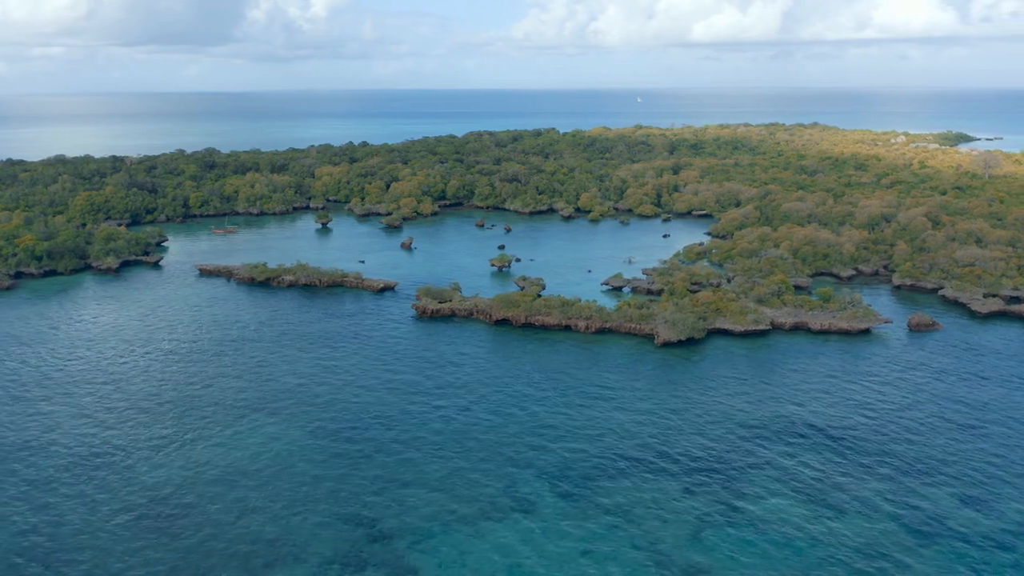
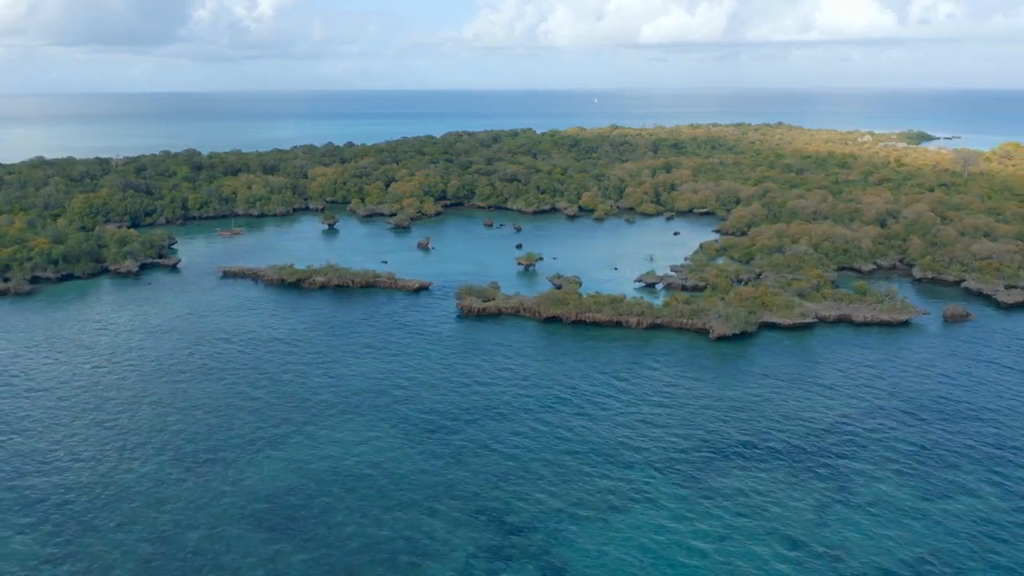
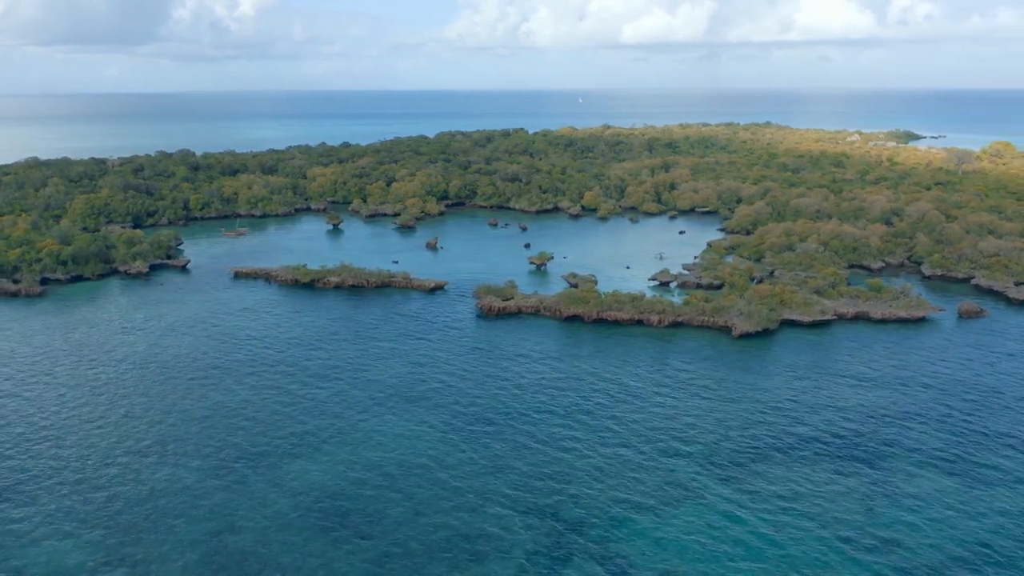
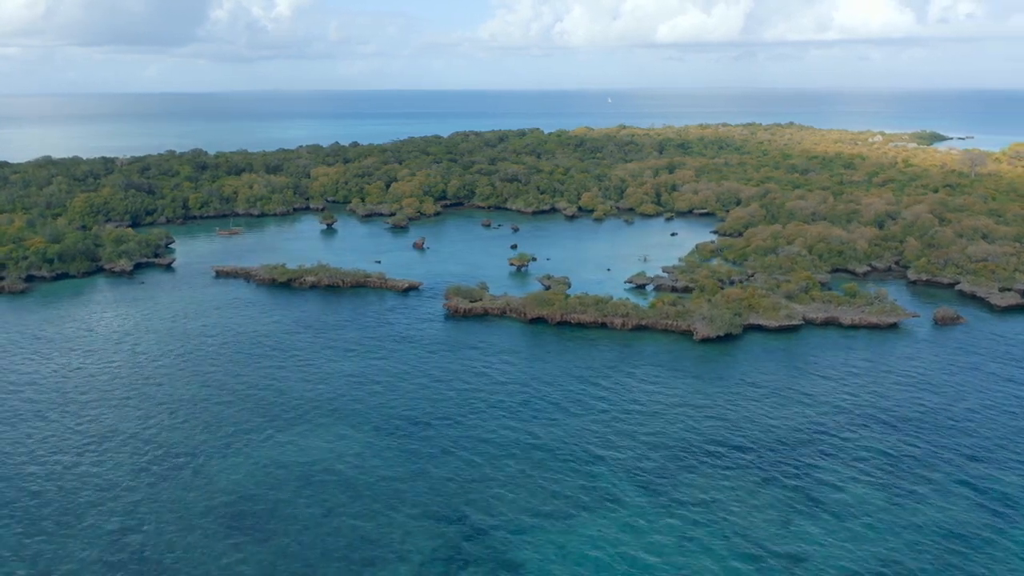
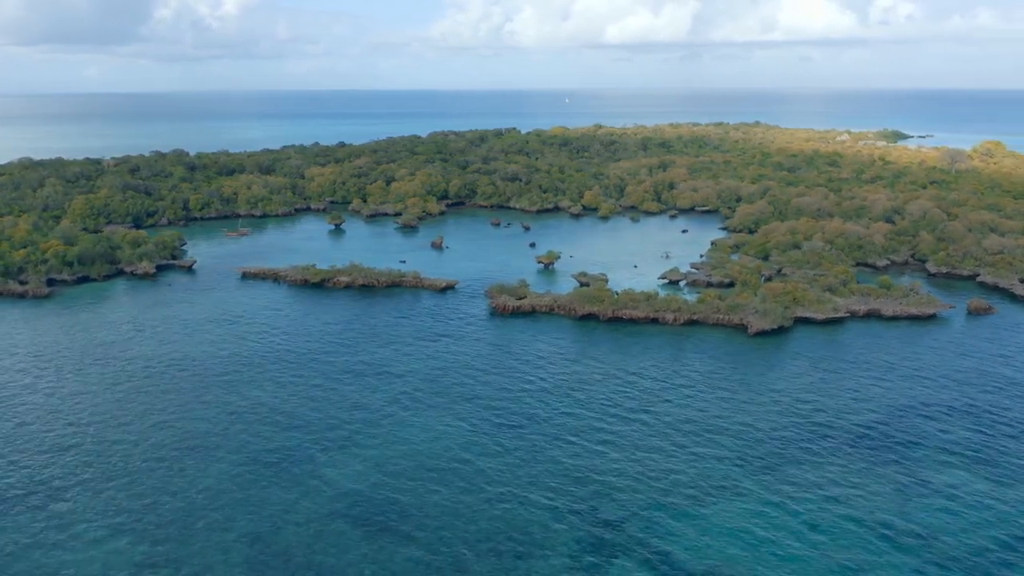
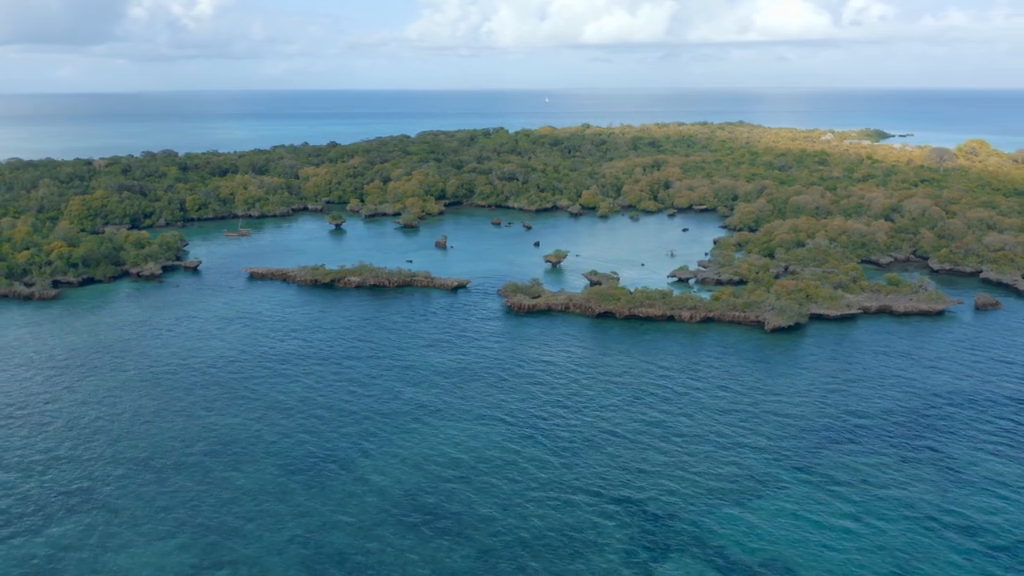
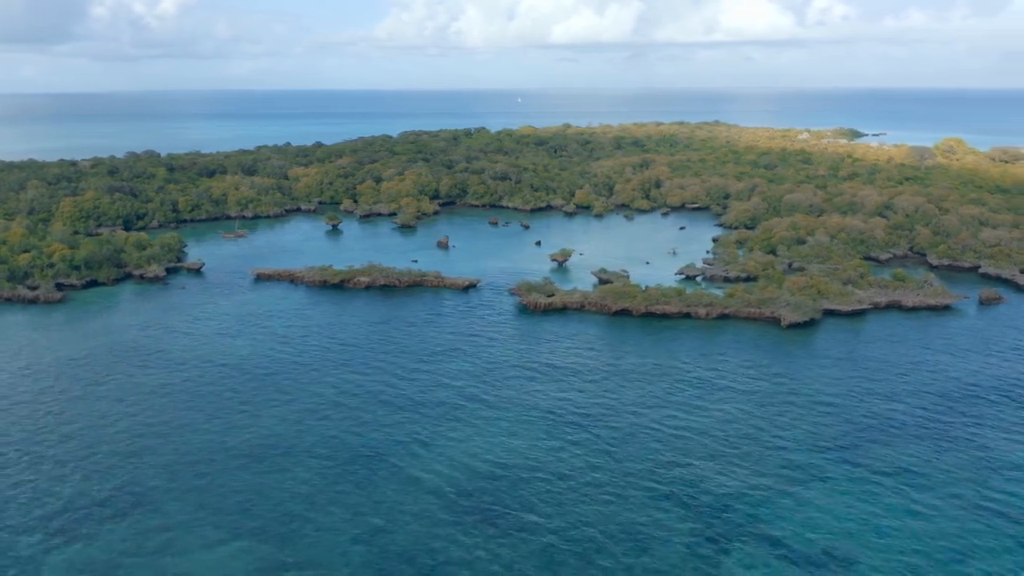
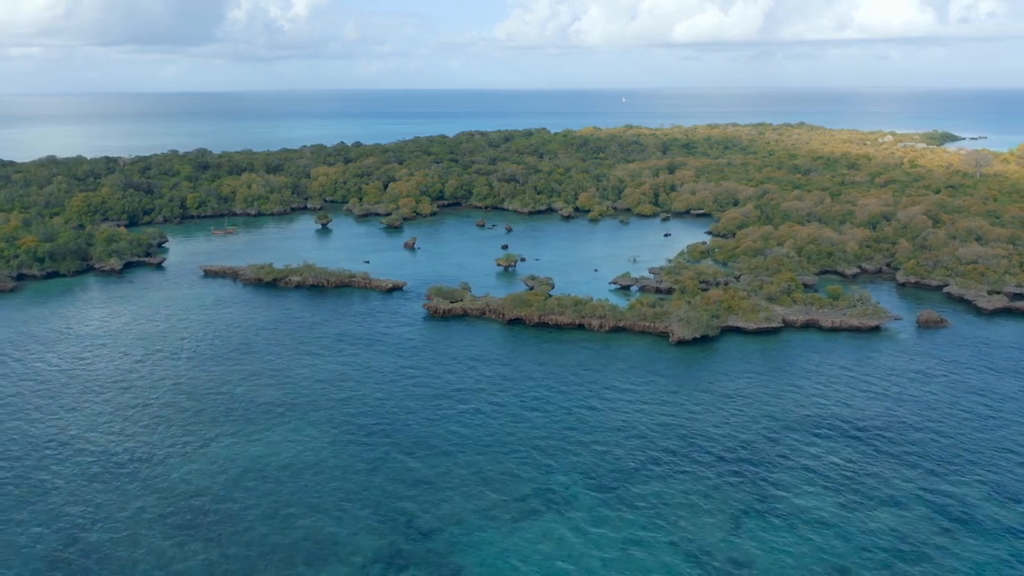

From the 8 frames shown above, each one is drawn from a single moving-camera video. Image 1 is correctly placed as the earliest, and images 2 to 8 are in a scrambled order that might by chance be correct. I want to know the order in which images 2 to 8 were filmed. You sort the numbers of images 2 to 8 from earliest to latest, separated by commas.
8, 4, 2, 3, 5, 6, 7
